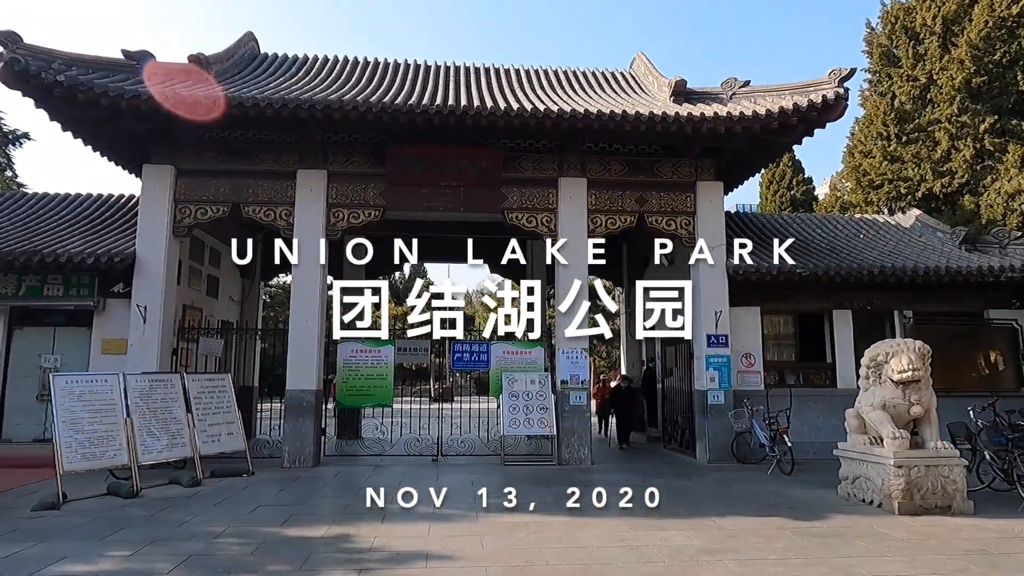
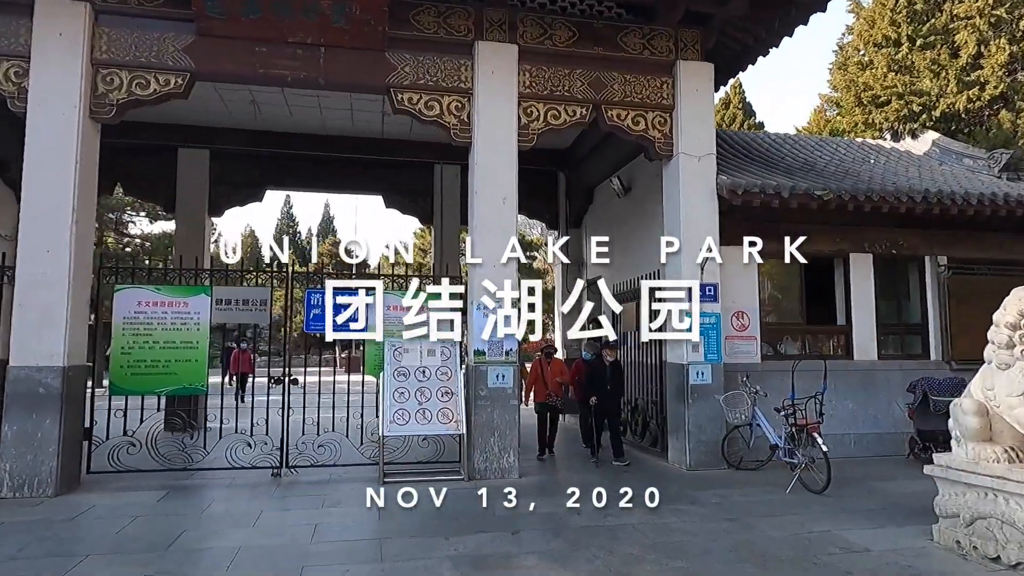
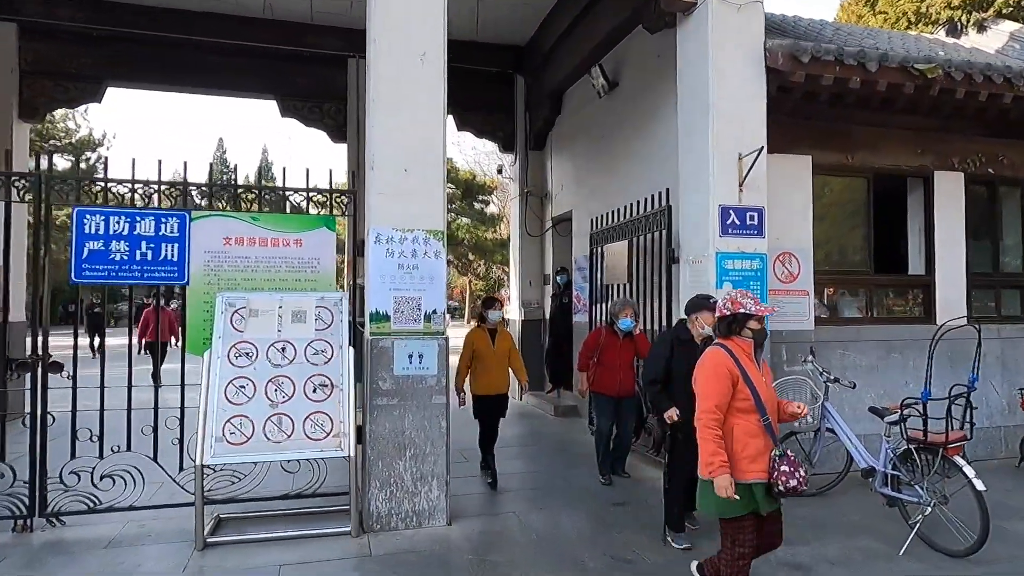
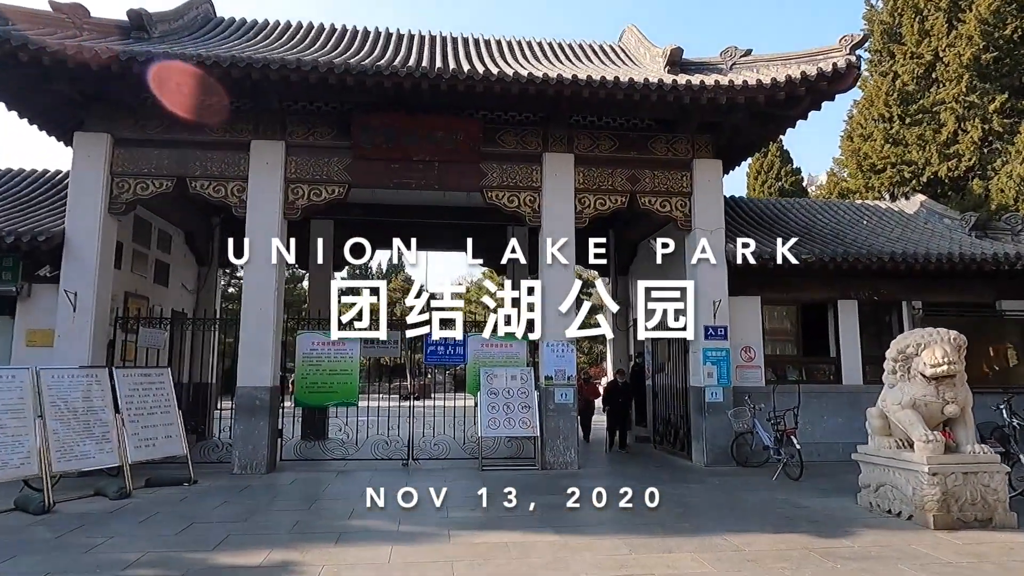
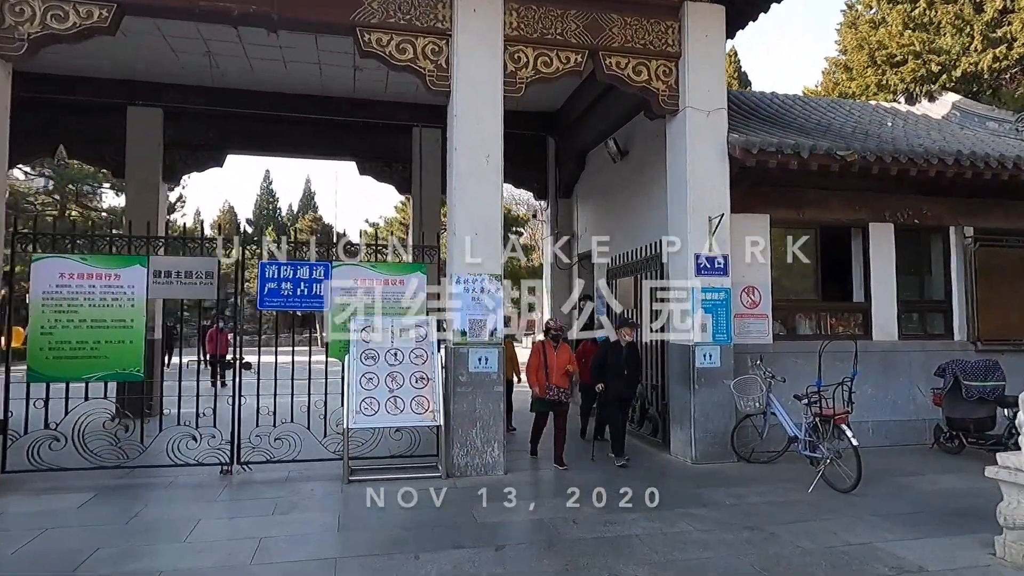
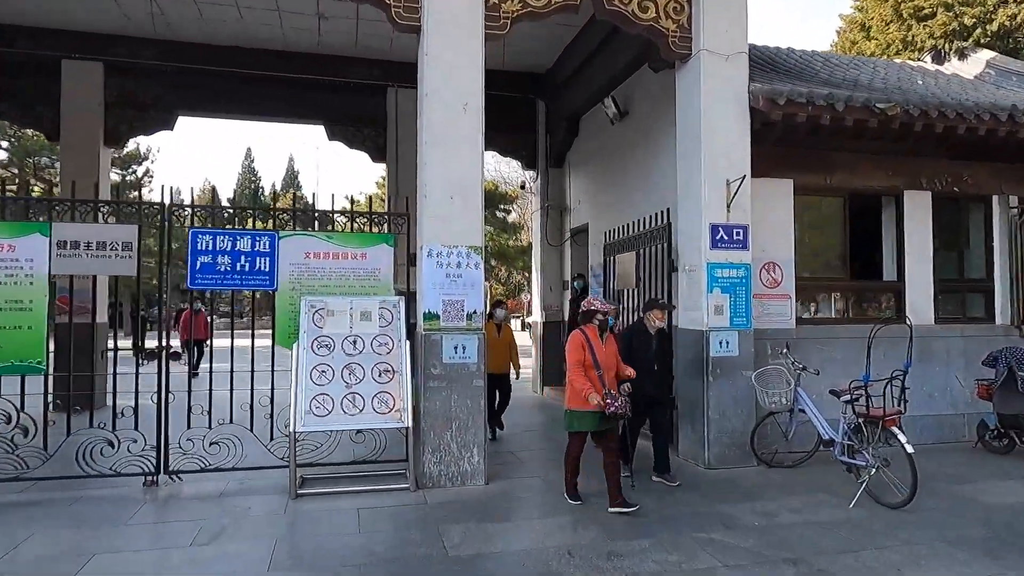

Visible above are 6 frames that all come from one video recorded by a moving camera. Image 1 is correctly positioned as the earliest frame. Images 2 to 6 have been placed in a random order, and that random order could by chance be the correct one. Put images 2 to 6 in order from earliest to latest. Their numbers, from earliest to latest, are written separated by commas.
4, 2, 5, 6, 3
